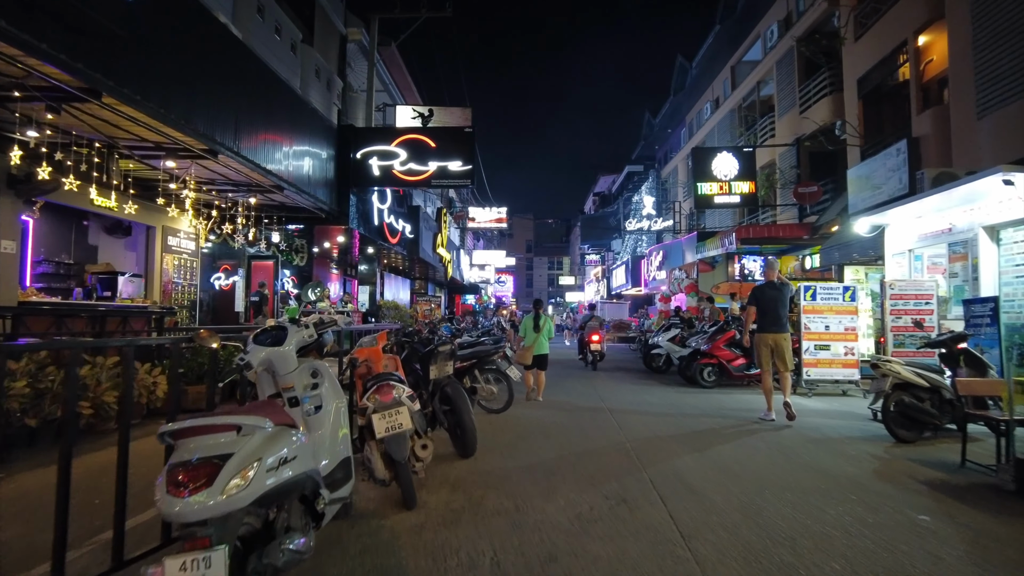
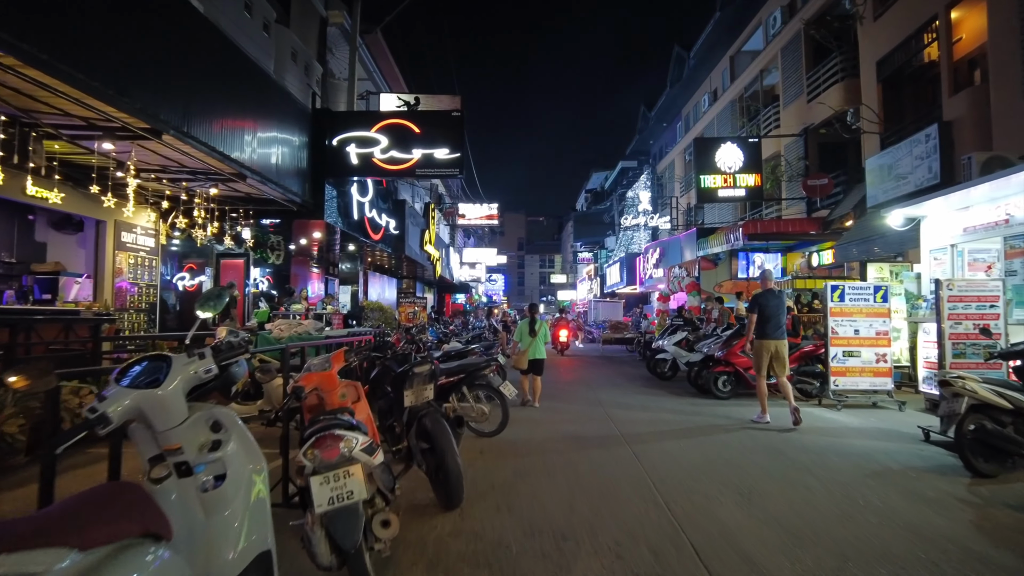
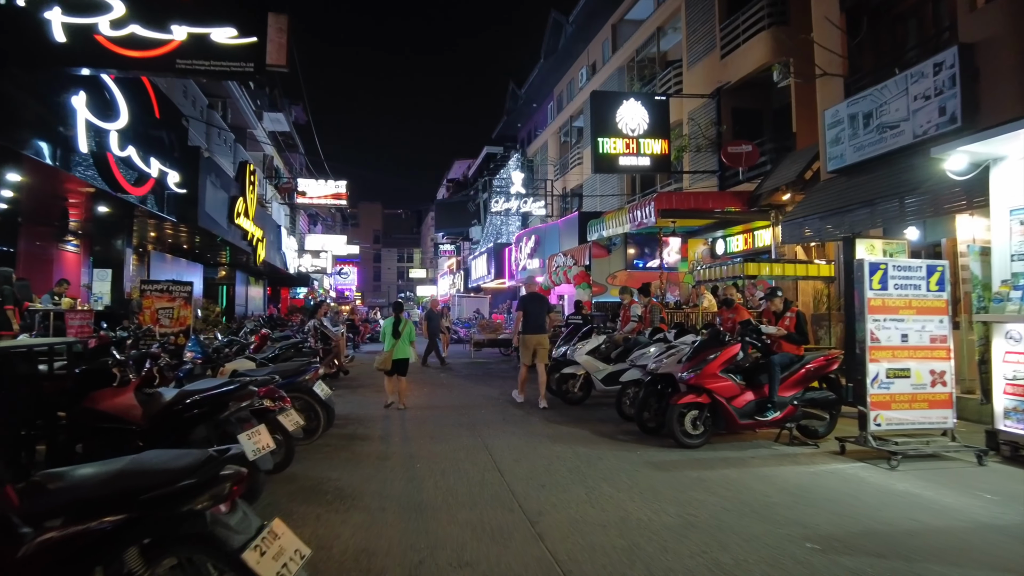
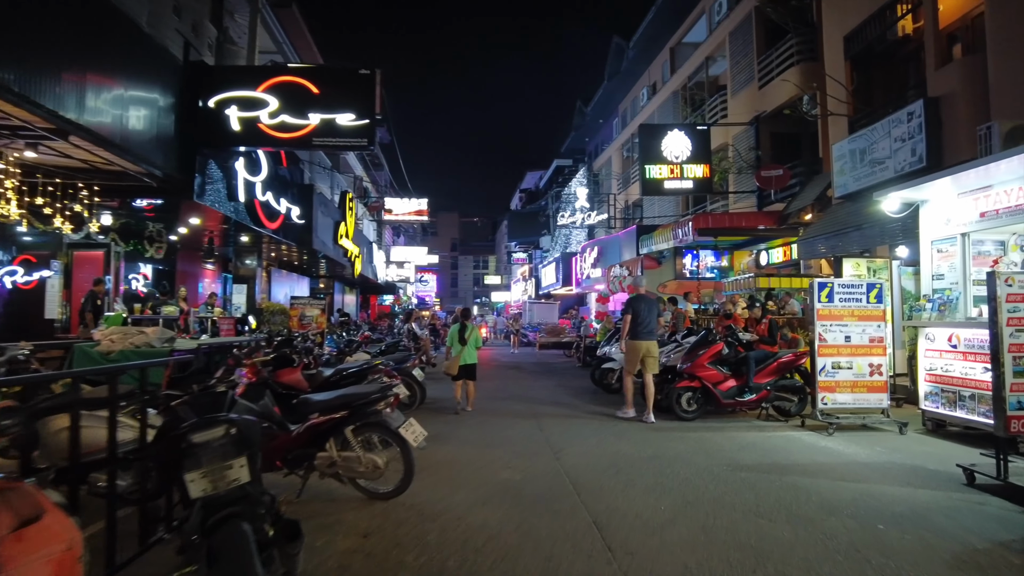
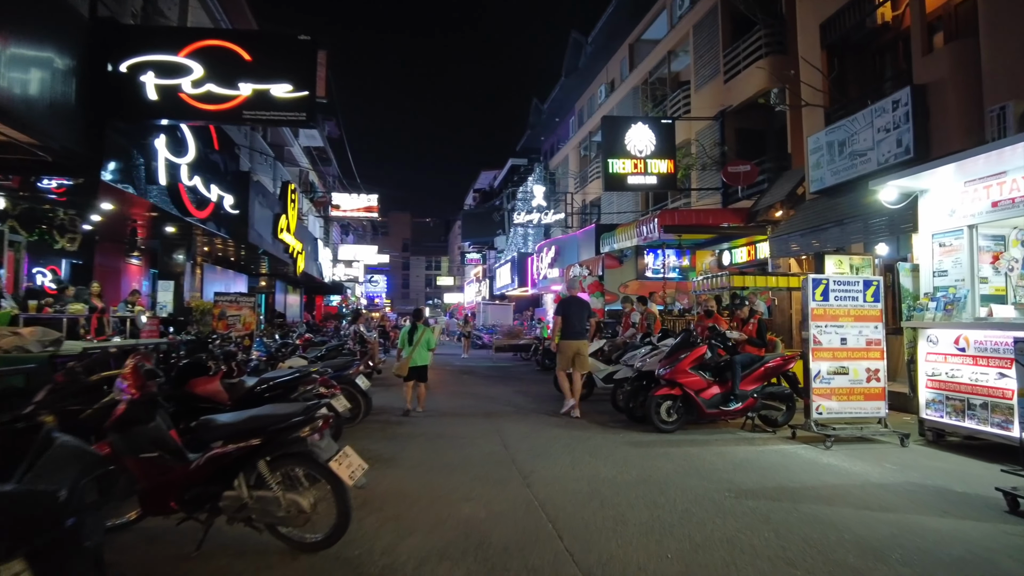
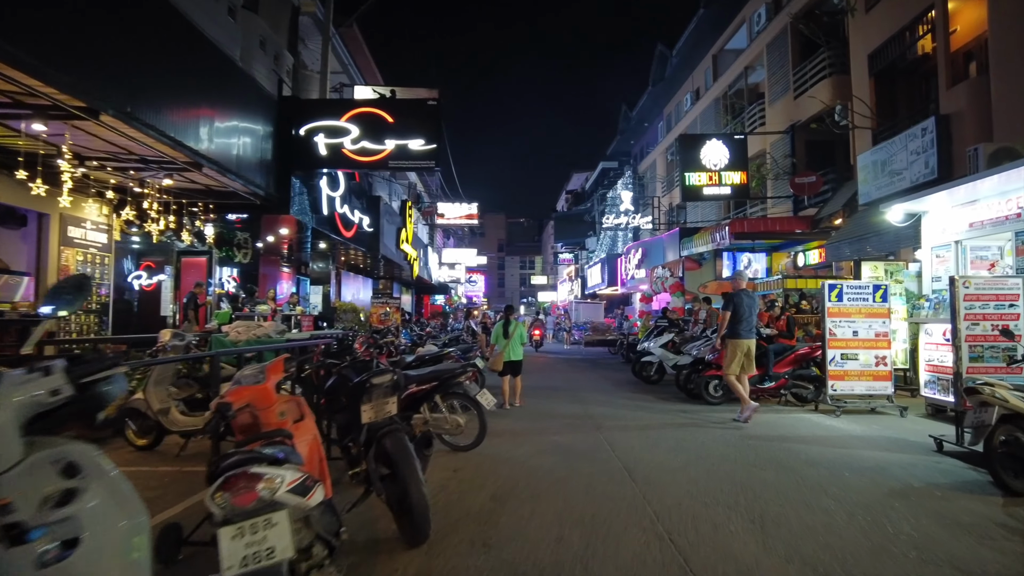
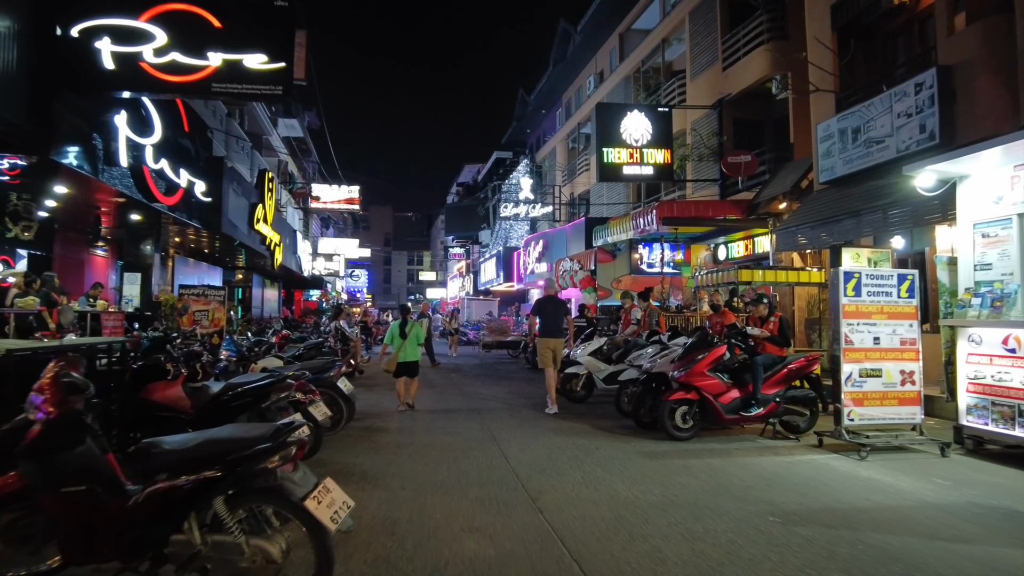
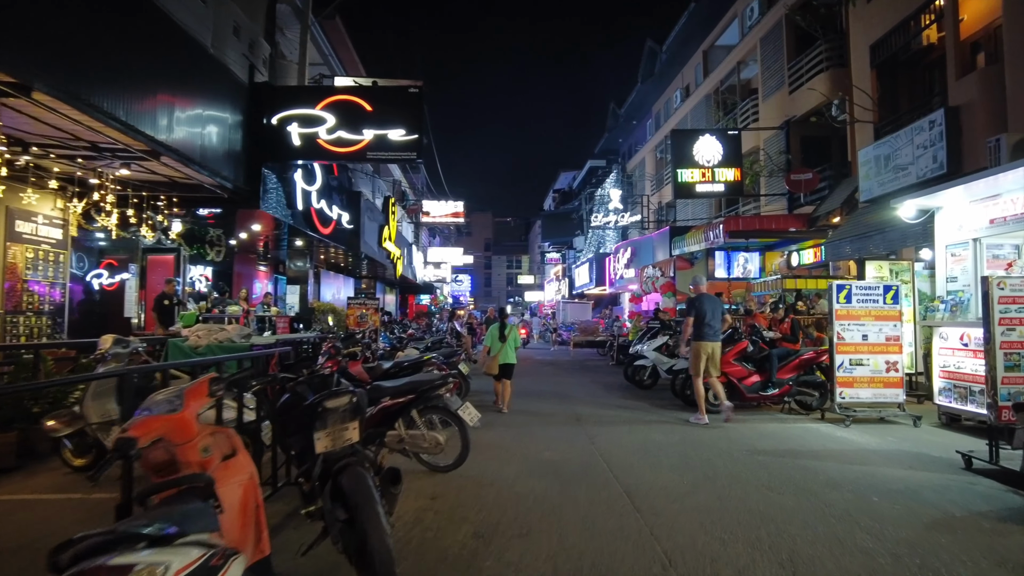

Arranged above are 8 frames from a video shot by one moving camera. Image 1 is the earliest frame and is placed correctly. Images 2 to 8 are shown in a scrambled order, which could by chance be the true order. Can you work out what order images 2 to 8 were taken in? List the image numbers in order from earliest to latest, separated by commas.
2, 6, 8, 4, 5, 7, 3
